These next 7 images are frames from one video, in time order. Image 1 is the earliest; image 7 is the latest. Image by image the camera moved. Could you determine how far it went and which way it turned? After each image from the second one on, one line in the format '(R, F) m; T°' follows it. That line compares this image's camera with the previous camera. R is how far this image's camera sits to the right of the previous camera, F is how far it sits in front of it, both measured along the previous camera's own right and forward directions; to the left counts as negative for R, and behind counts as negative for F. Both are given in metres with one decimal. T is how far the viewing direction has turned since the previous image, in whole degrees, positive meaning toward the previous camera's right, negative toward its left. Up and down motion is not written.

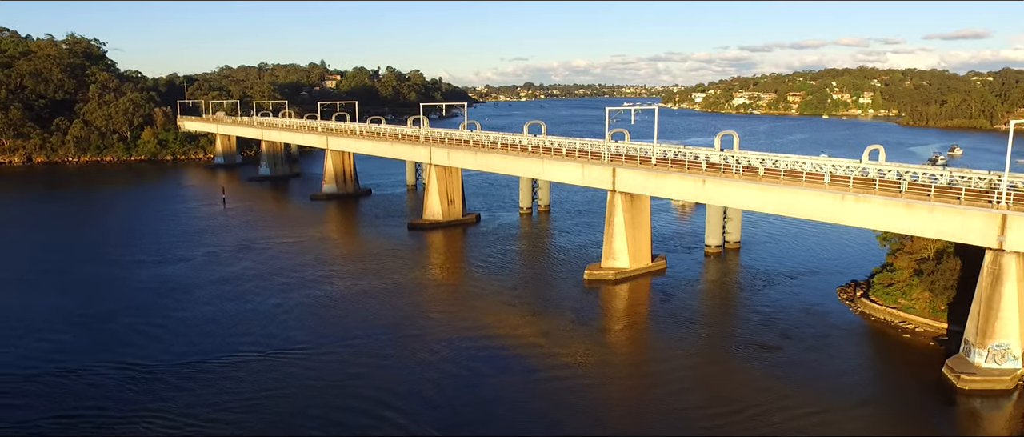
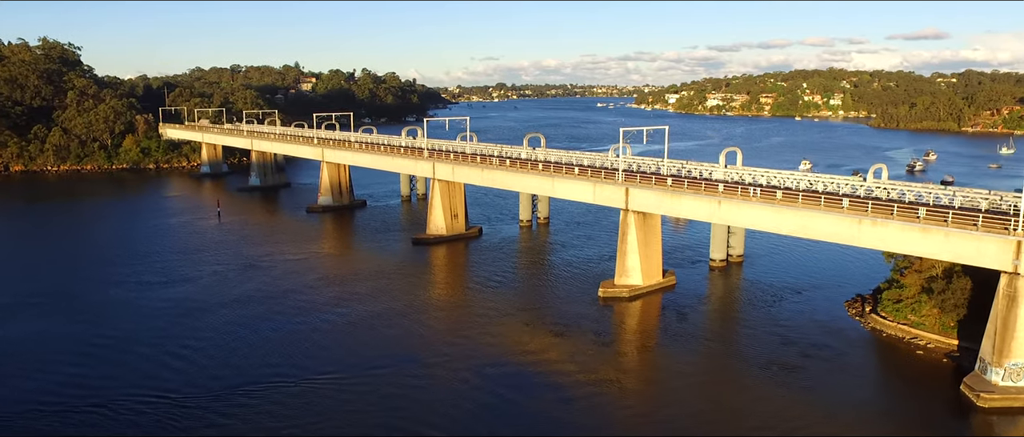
(-1.6, -0.4) m; +2°
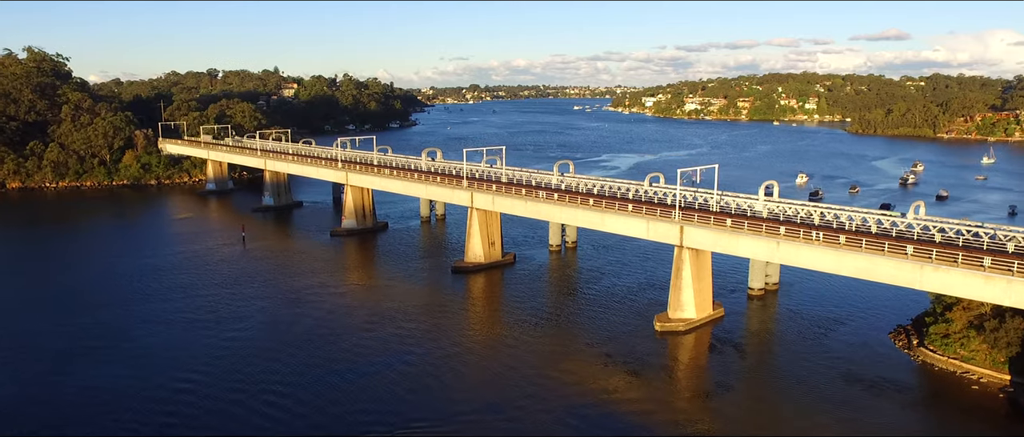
(-3.4, -0.8) m; +2°
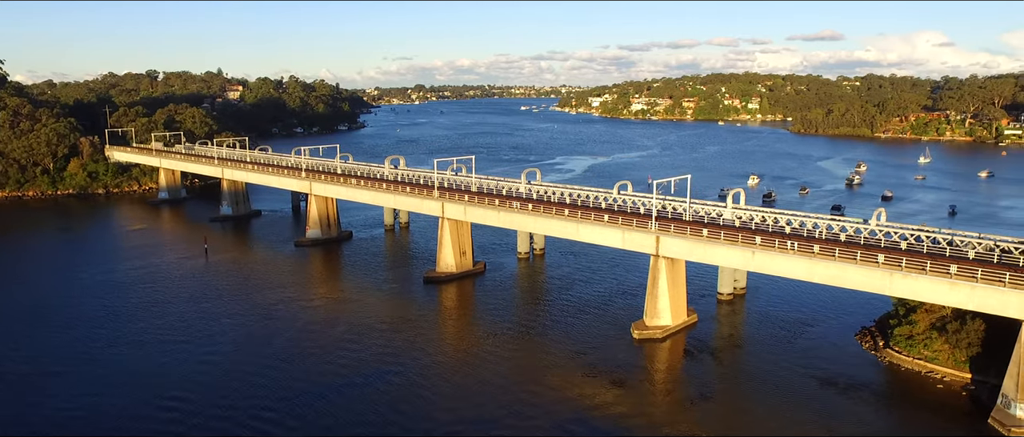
(-1.3, -0.3) m; +4°
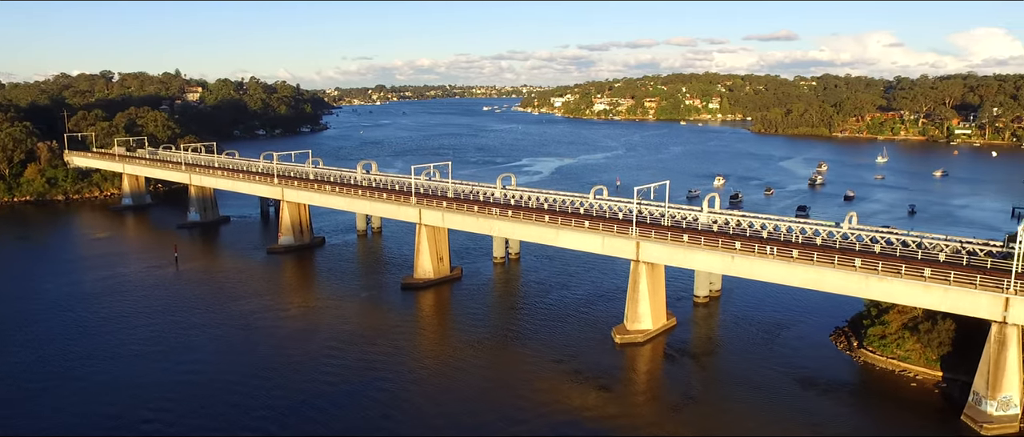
(-0.8, -0.2) m; +3°
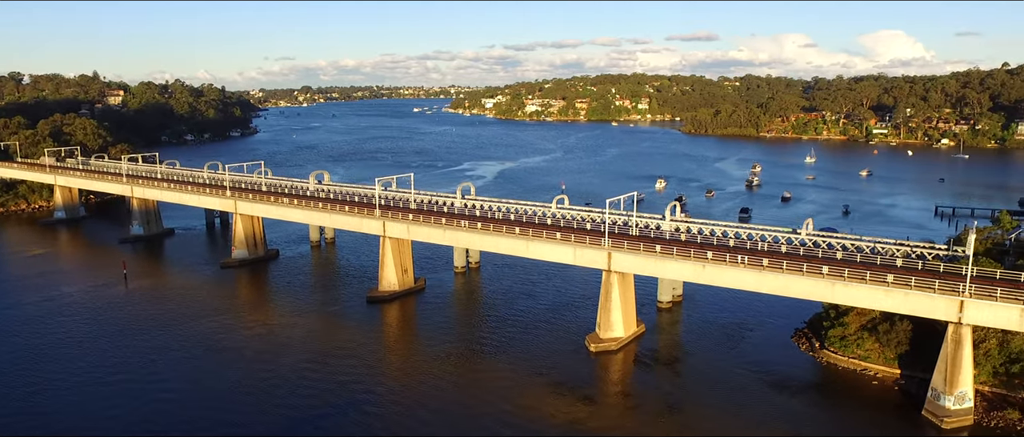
(-1.9, -0.3) m; +5°
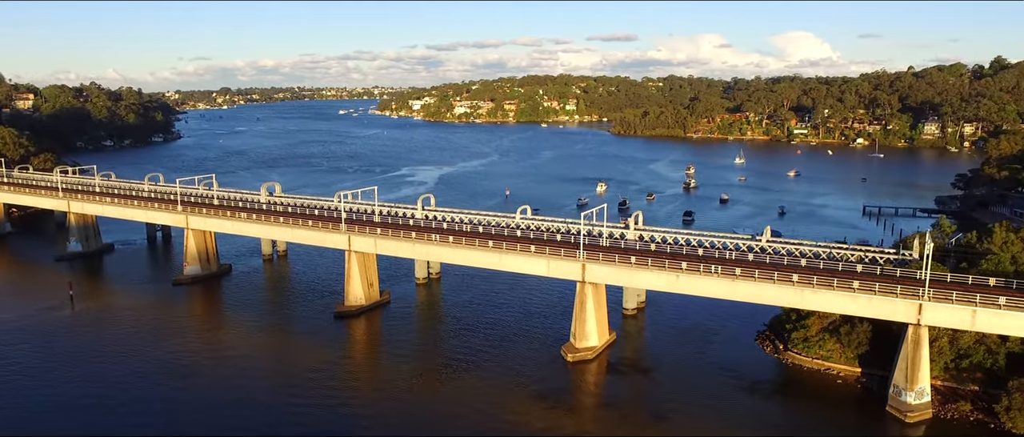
(-2.1, -0.3) m; +6°
